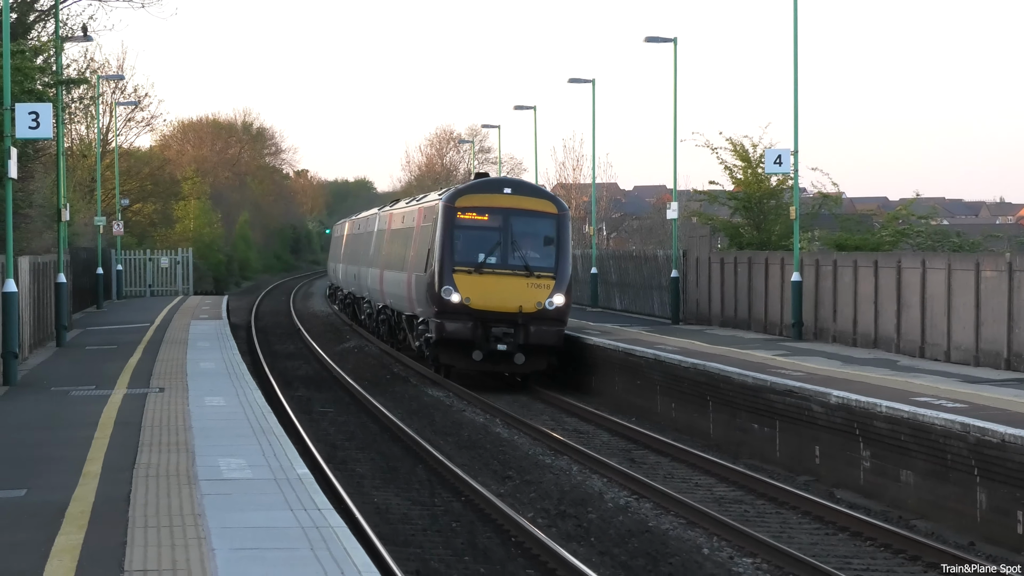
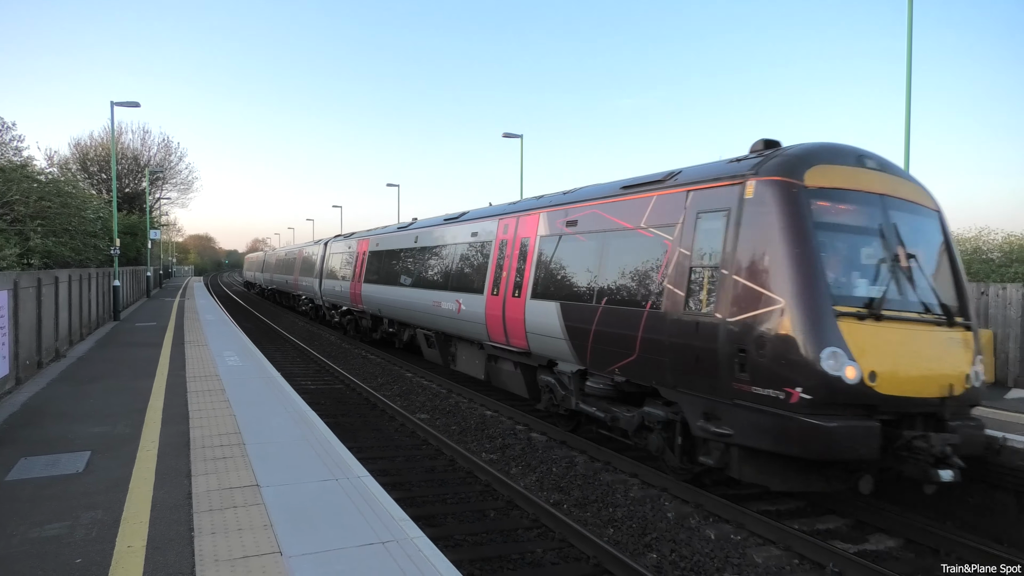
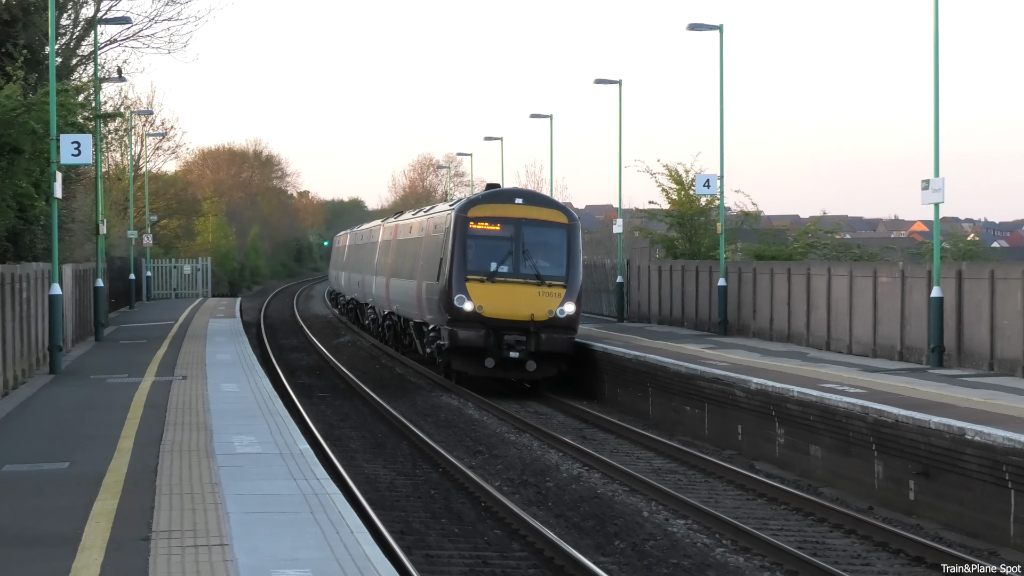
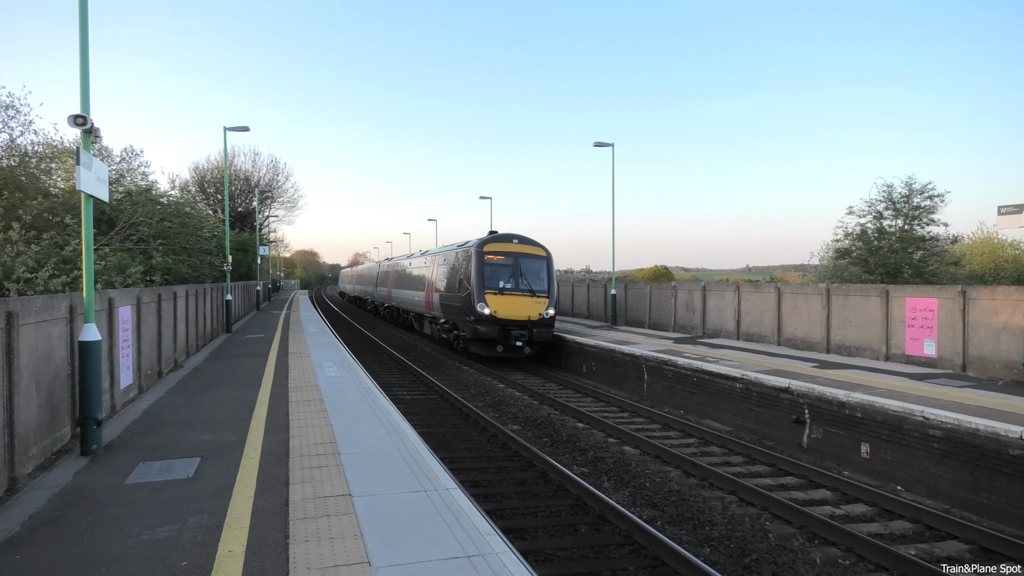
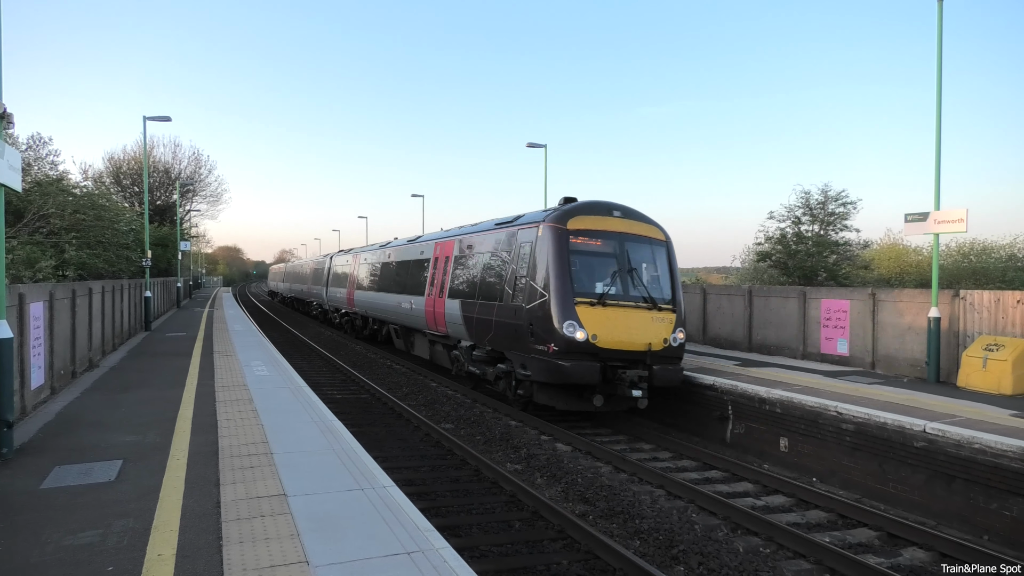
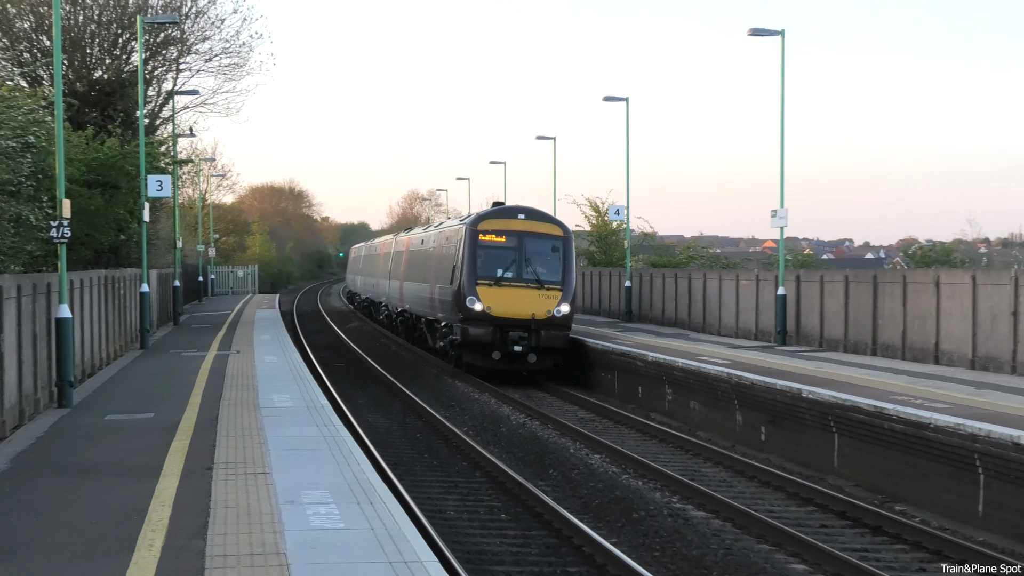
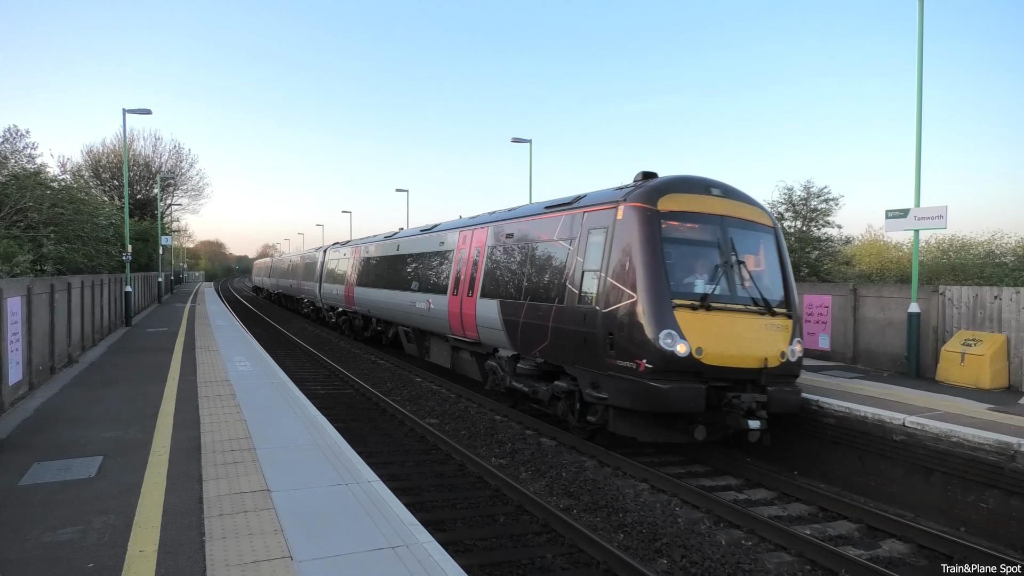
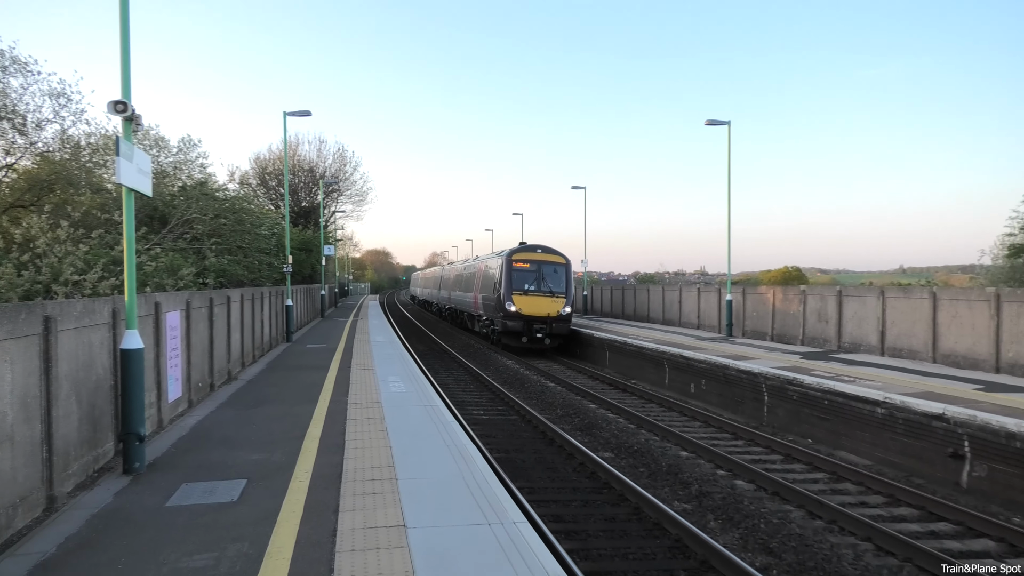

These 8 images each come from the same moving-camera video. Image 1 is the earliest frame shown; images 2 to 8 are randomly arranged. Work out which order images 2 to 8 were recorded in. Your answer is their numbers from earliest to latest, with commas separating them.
3, 6, 8, 4, 5, 7, 2
